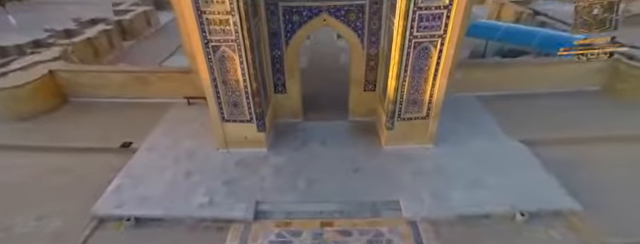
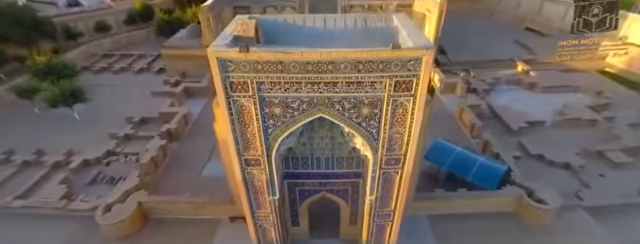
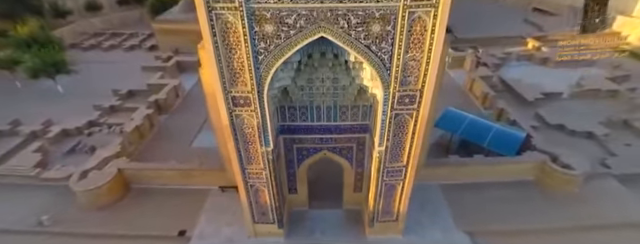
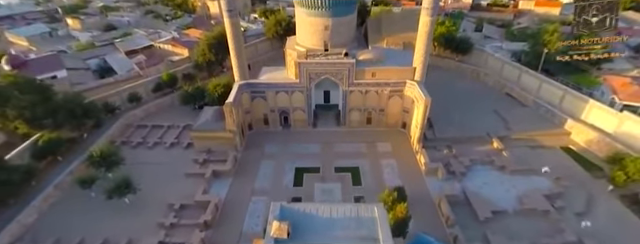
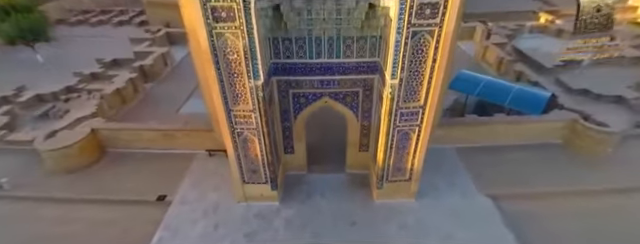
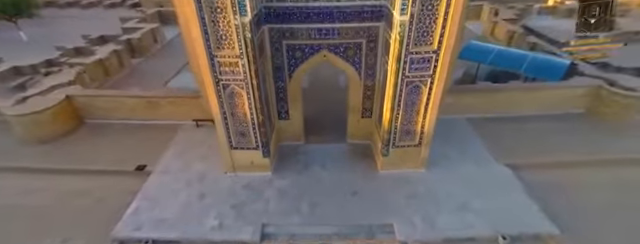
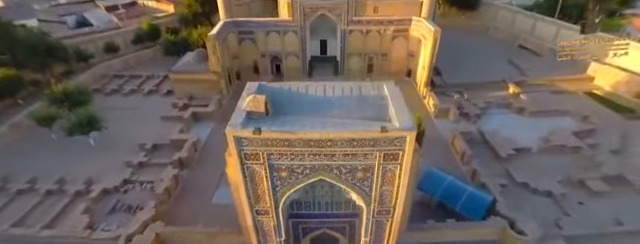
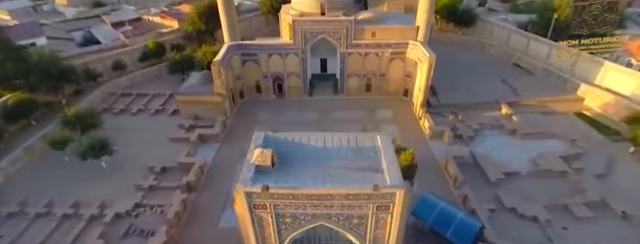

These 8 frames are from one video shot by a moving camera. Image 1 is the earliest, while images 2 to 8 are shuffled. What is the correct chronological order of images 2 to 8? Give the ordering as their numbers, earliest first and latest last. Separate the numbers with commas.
6, 5, 3, 2, 7, 8, 4
